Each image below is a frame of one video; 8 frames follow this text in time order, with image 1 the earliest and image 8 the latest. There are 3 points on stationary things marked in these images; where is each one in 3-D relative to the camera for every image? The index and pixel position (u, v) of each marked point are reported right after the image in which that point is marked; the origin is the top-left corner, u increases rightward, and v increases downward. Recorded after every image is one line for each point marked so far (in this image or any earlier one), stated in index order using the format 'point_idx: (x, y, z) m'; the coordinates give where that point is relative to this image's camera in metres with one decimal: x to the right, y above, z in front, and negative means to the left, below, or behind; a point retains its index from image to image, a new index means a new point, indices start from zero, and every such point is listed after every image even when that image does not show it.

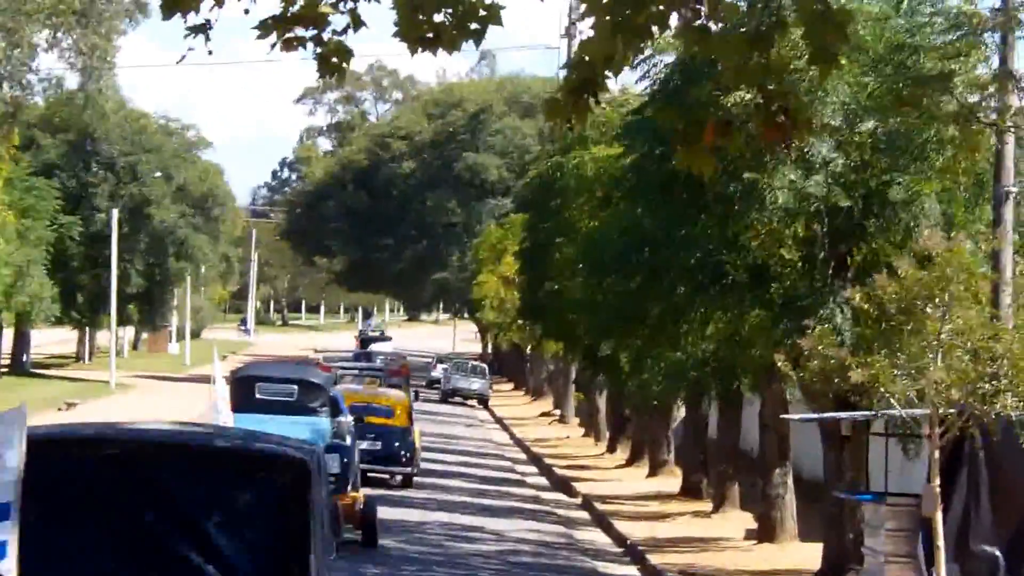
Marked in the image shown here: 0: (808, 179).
0: (+2.0, +0.7, +17.4) m
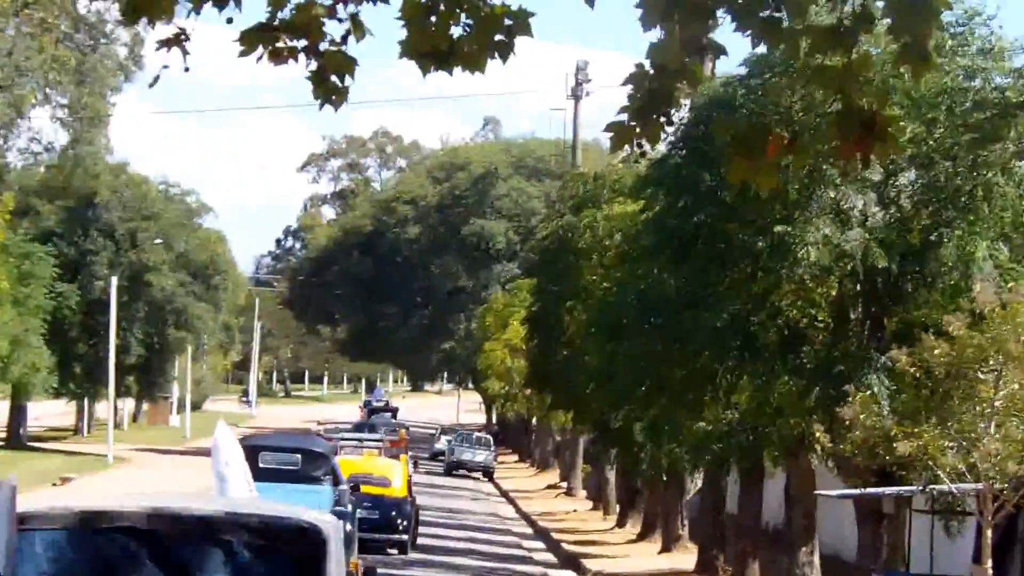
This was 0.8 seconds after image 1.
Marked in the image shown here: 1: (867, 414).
0: (+2.0, +0.3, +16.1) m
1: (+2.0, -0.7, +14.9) m
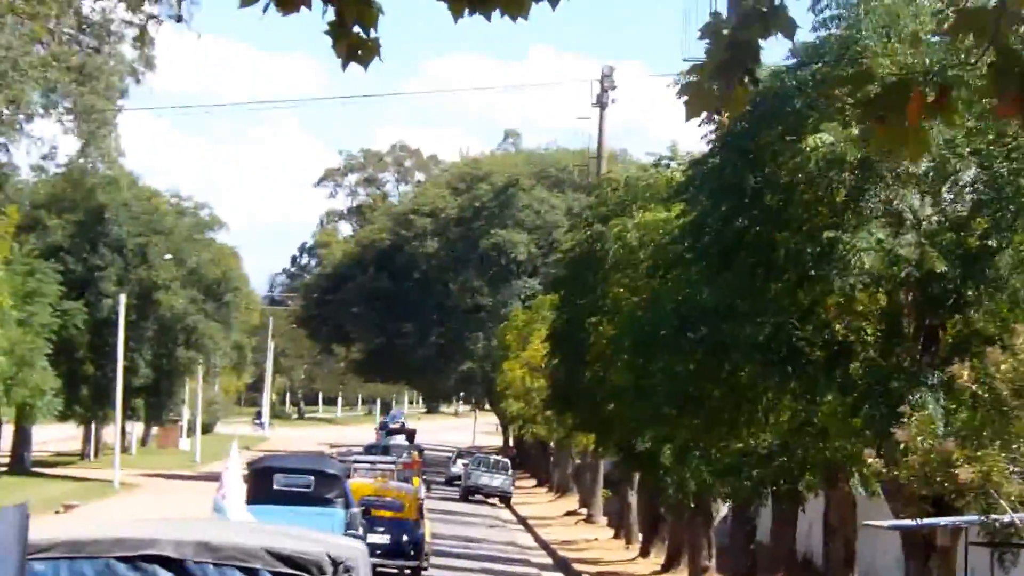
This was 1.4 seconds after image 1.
0: (+2.2, +0.3, +14.7) m
1: (+2.1, -0.8, +13.5) m
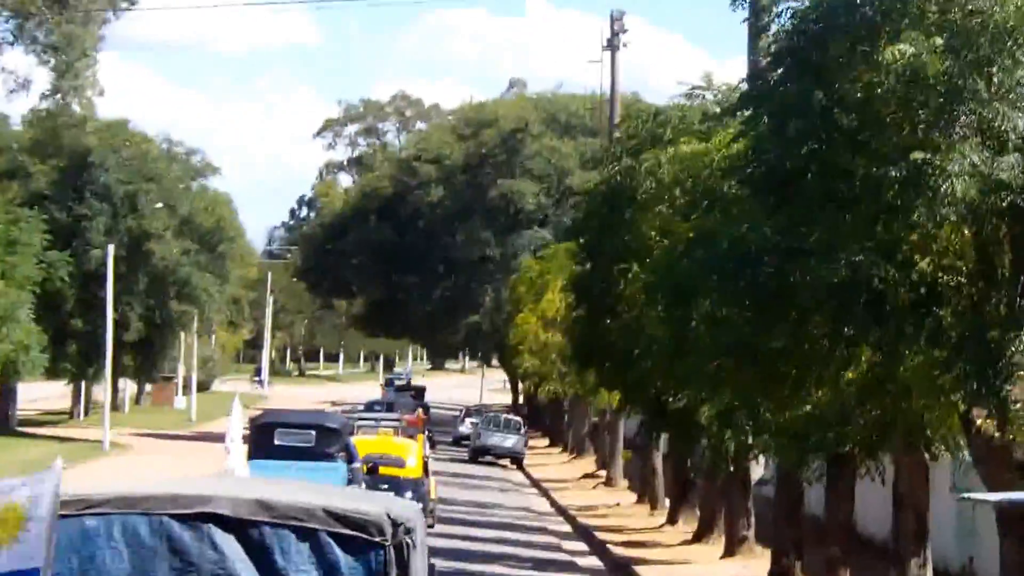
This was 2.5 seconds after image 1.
0: (+2.3, +0.6, +12.4) m
1: (+2.3, -0.5, +11.2) m
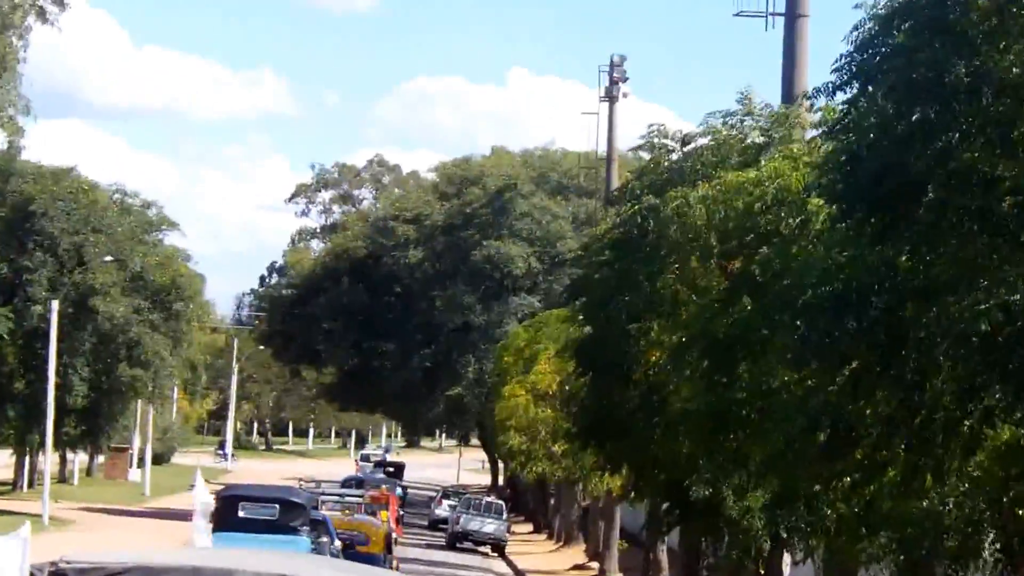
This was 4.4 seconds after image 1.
0: (+2.4, +0.4, +8.9) m
1: (+2.3, -0.6, +7.7) m
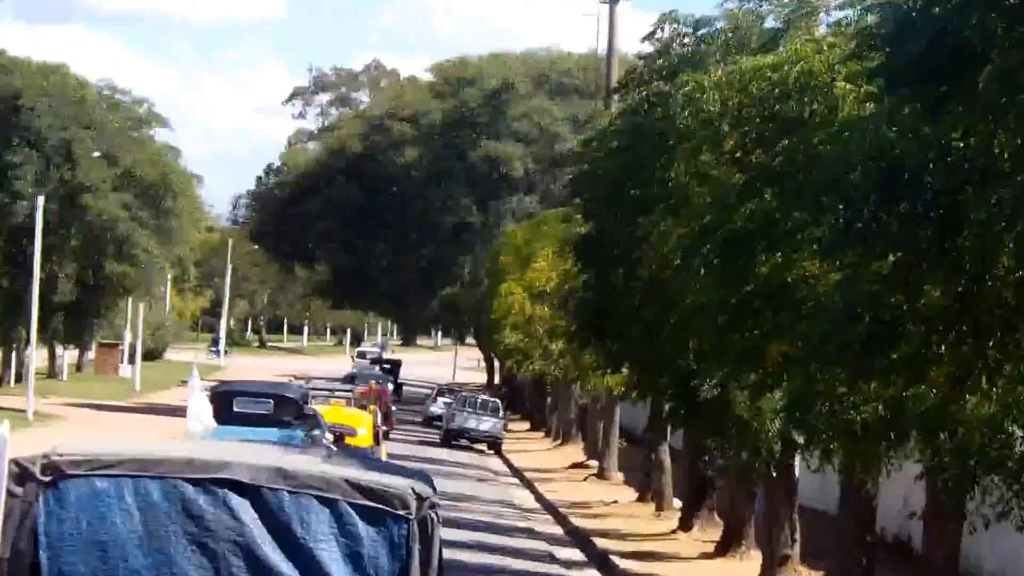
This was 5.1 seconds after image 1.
0: (+2.4, +0.8, +8.3) m
1: (+2.4, -0.3, +7.1) m
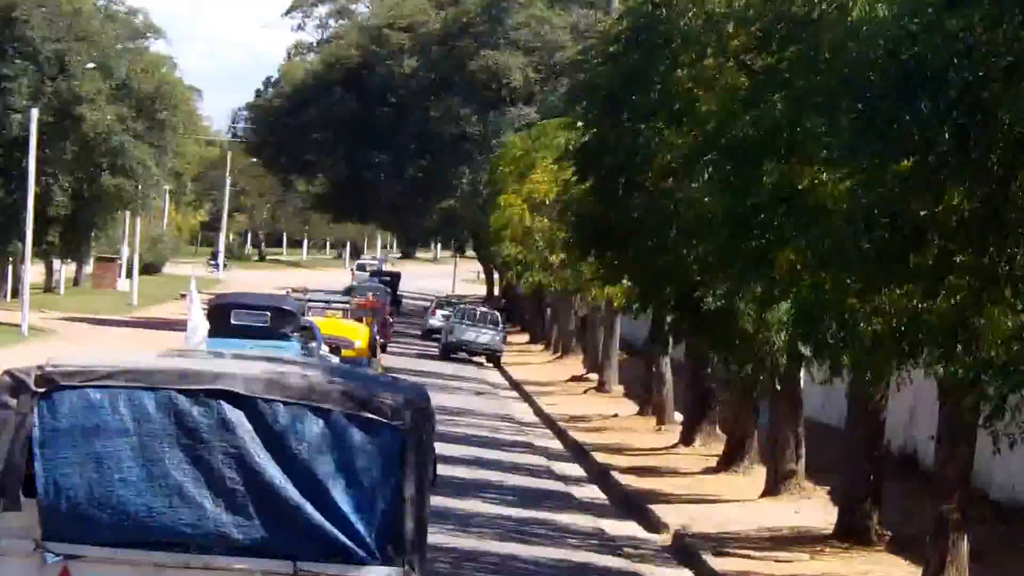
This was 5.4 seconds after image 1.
0: (+2.4, +1.0, +7.8) m
1: (+2.4, -0.1, +6.6) m
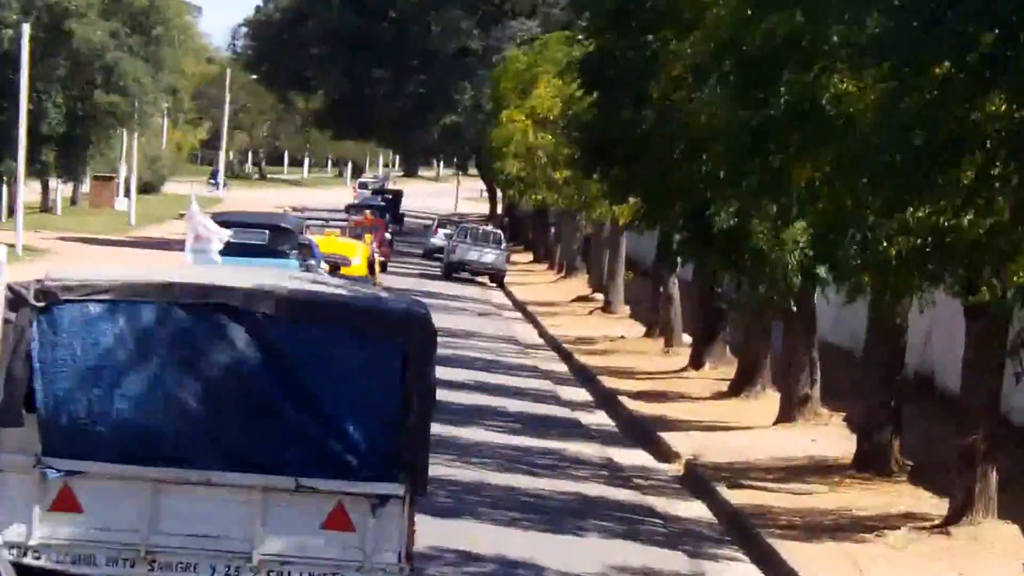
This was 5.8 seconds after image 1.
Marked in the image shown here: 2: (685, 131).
0: (+2.4, +1.3, +7.0) m
1: (+2.4, +0.1, +5.9) m
2: (+1.0, +0.9, +16.0) m
